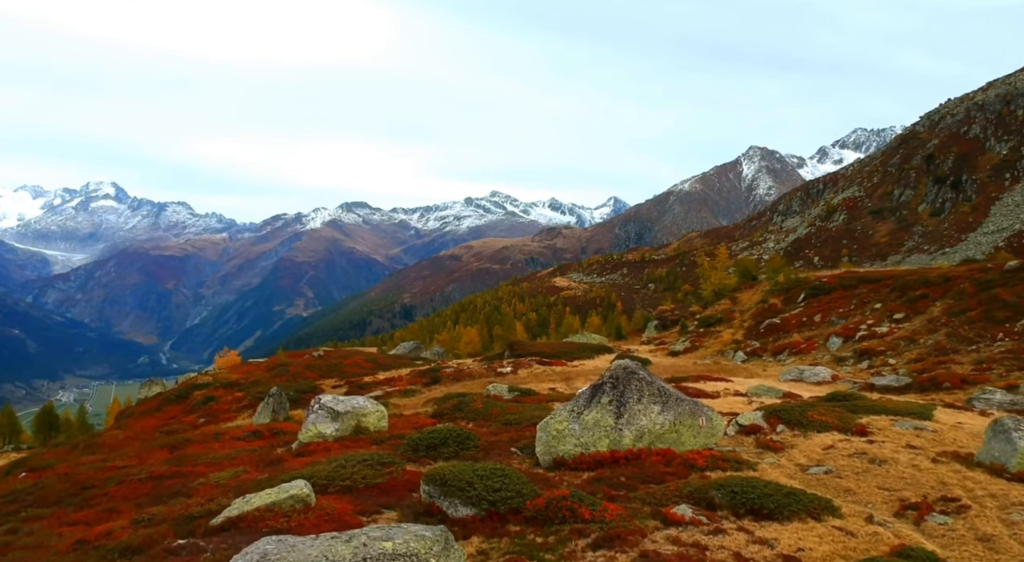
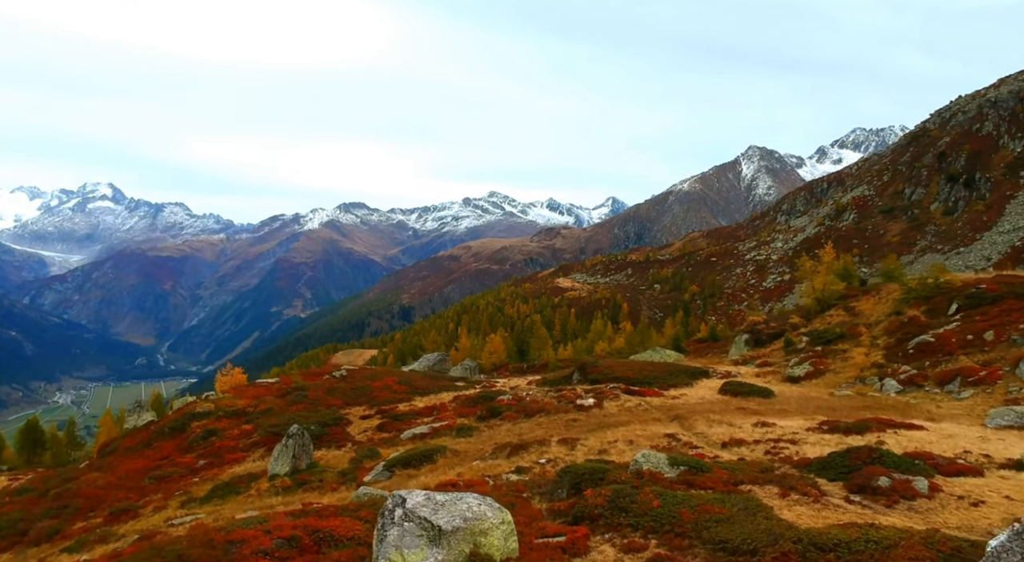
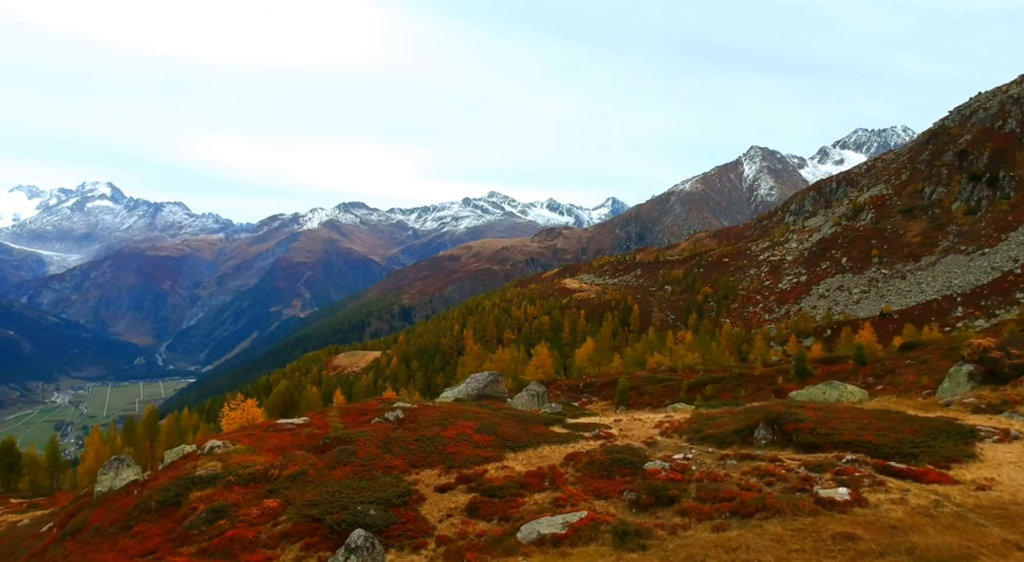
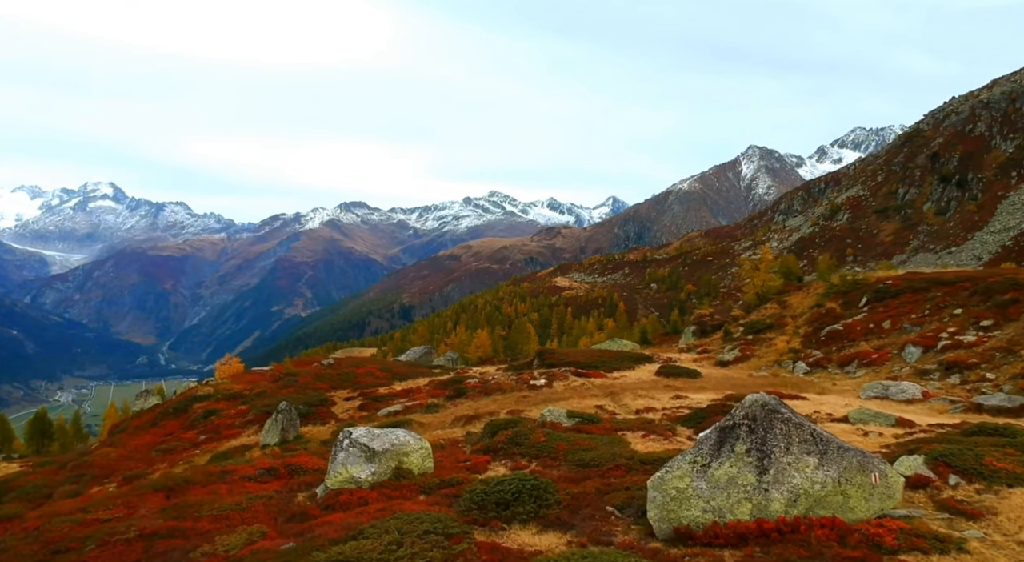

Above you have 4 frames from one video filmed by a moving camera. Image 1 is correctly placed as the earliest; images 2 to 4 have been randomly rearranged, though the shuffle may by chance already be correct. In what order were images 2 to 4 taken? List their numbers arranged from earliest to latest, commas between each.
4, 2, 3
